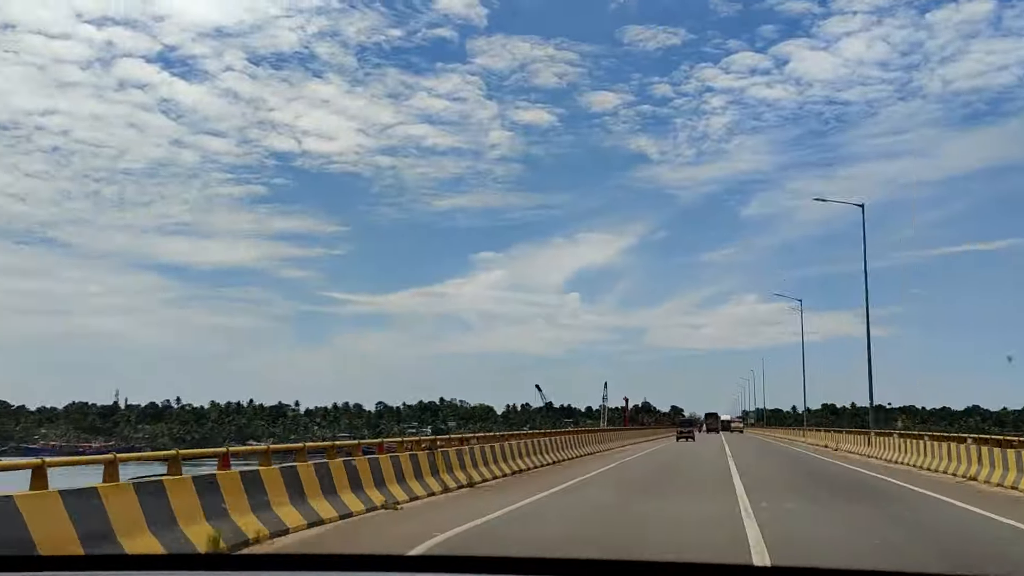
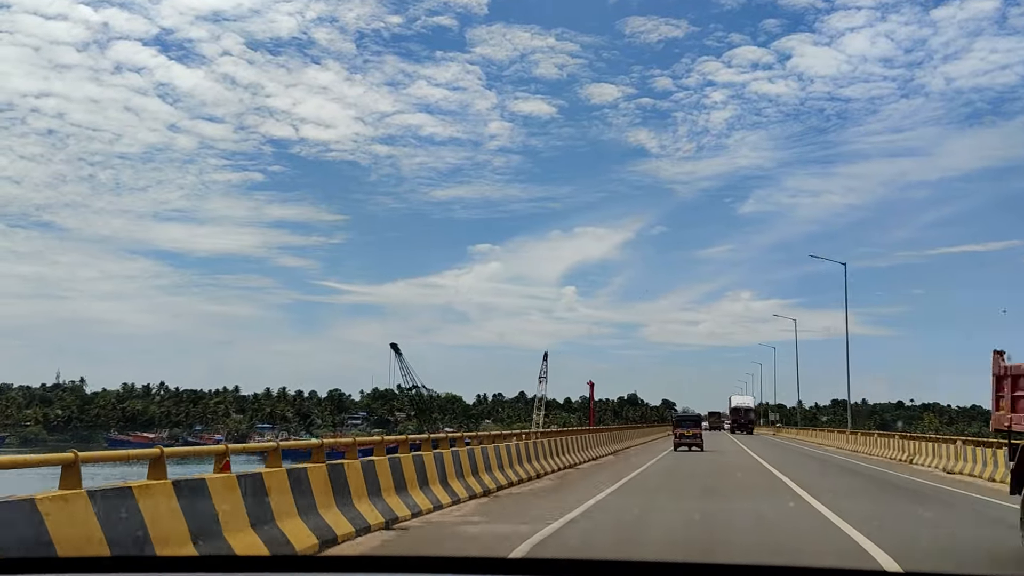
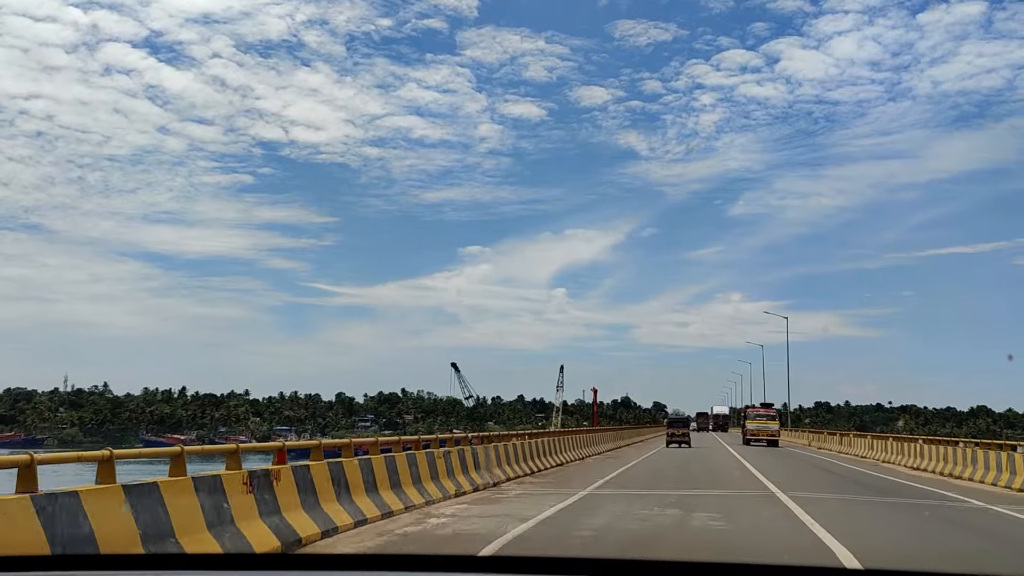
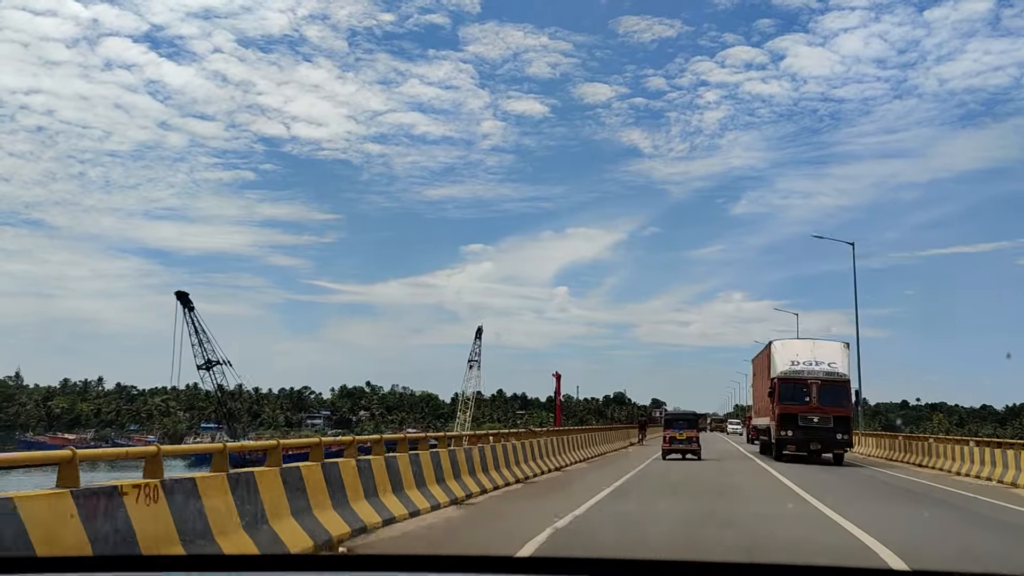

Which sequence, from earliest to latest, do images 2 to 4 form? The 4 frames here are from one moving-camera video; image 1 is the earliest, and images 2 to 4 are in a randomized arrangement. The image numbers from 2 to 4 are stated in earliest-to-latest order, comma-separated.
3, 2, 4
